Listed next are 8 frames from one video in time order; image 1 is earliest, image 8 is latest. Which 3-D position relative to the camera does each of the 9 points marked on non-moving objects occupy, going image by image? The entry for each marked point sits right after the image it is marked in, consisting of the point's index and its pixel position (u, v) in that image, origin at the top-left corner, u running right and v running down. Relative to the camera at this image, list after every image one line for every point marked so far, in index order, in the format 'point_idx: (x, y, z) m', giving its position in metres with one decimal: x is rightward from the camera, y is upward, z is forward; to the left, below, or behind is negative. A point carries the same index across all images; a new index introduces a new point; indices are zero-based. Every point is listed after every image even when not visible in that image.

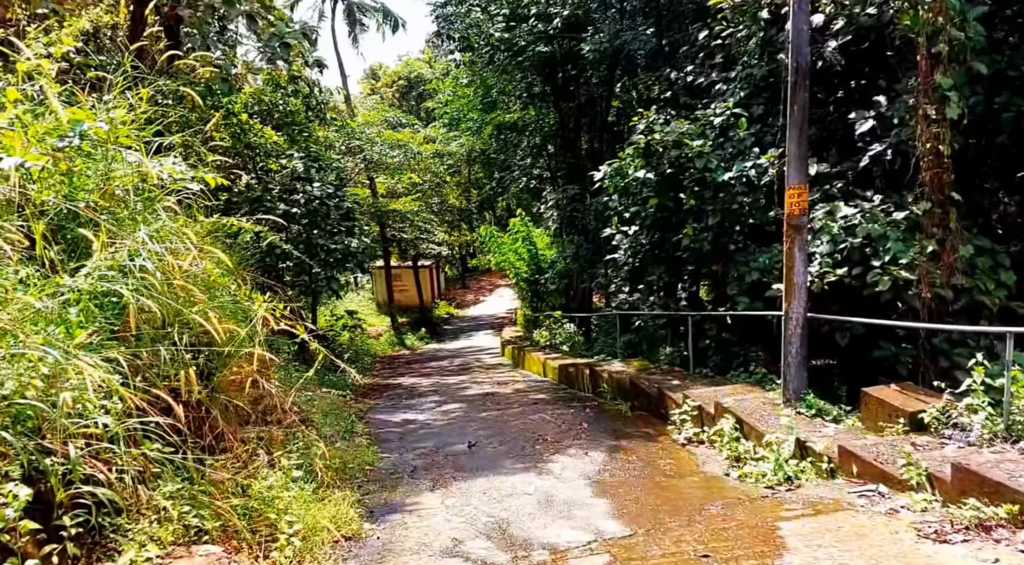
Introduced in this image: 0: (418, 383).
0: (-1.3, -1.3, +9.2) m
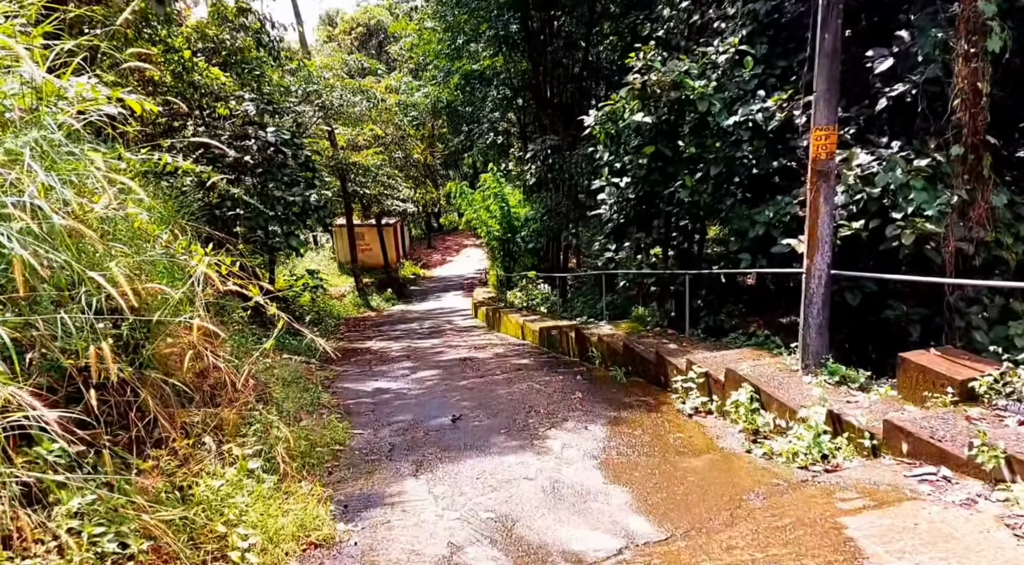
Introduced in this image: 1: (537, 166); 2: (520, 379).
0: (-1.6, -0.8, +8.7) m
1: (+0.3, +1.6, +9.4) m
2: (0.0, -0.8, +5.4) m
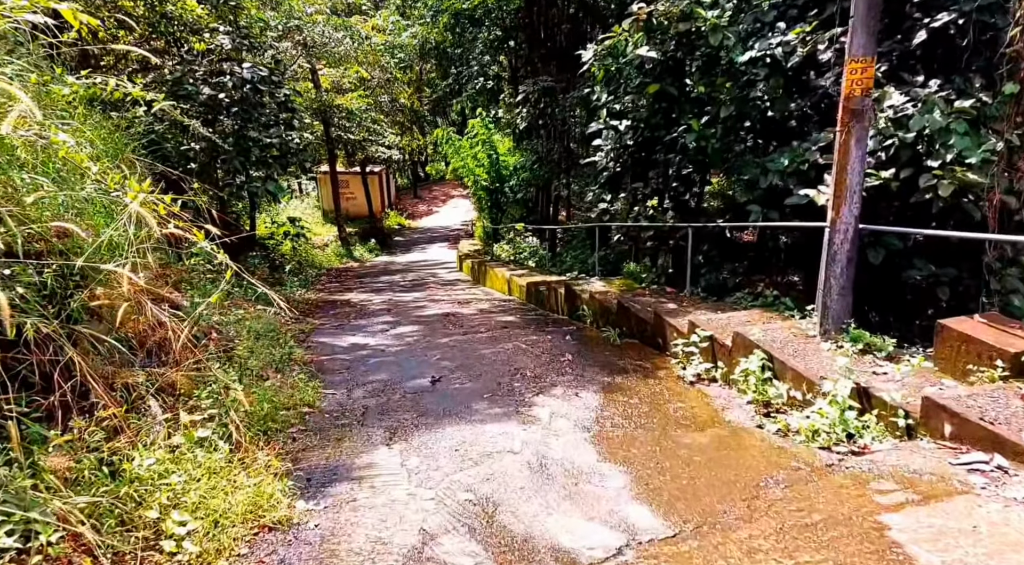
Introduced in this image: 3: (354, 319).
0: (-1.7, -0.2, +8.3) m
1: (+0.2, +2.2, +8.9) m
2: (-0.1, -0.4, +5.0) m
3: (-1.5, -0.3, +6.7) m
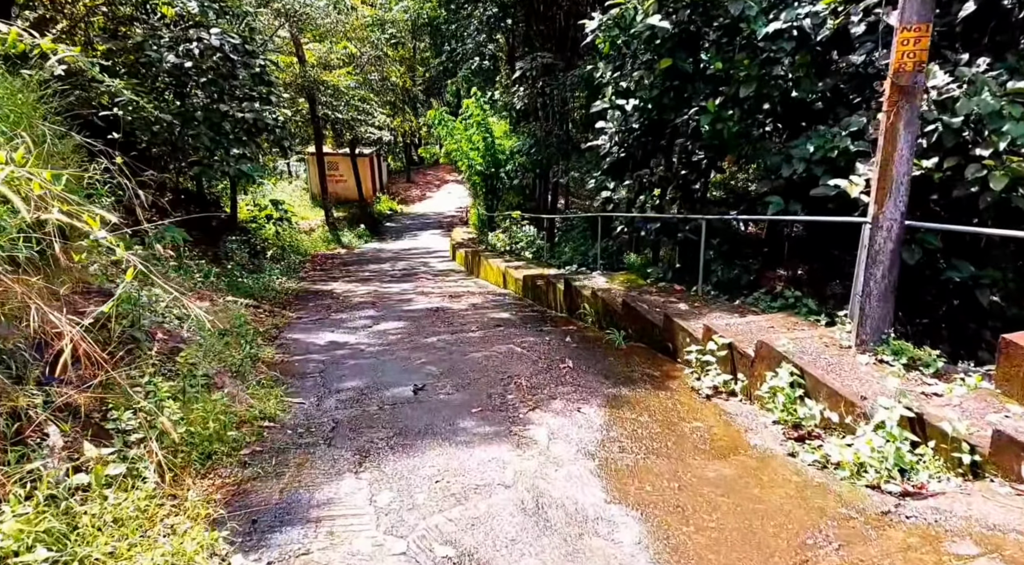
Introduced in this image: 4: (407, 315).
0: (-1.8, -0.1, +7.9) m
1: (+0.2, +2.3, +8.5) m
2: (-0.1, -0.4, +4.6) m
3: (-1.6, -0.3, +6.3) m
4: (-0.9, -0.3, +6.0) m
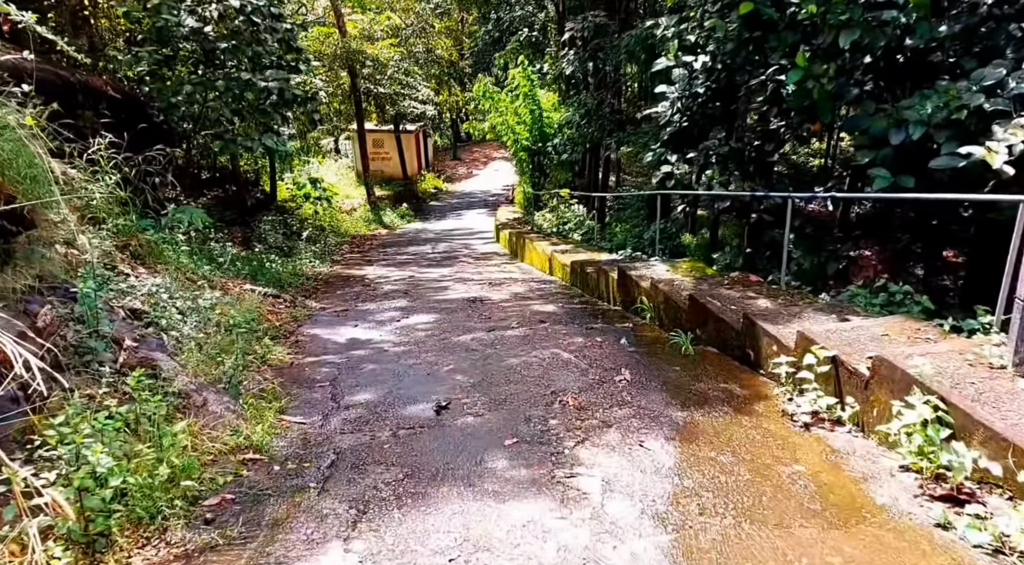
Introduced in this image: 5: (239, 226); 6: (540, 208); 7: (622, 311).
0: (-1.3, +0.1, +7.4) m
1: (+0.7, +2.5, +7.7) m
2: (+0.2, -0.3, +4.0) m
3: (-1.2, -0.2, +5.8) m
4: (-0.5, -0.2, +5.4) m
5: (-3.1, +0.7, +8.2) m
6: (+0.4, +1.1, +10.8) m
7: (+0.8, -0.2, +4.8) m
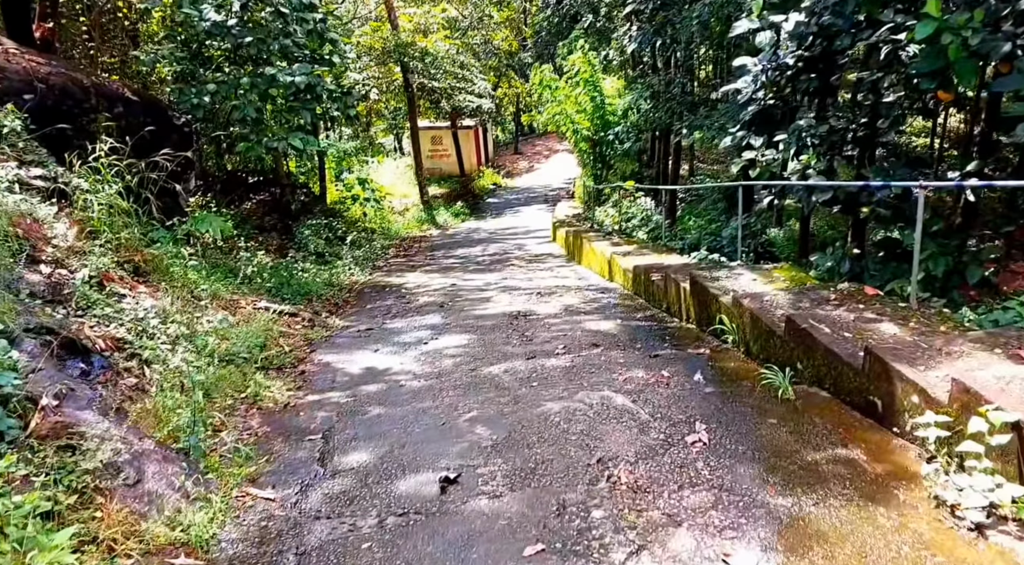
0: (-0.8, 0.0, +6.7) m
1: (+1.2, +2.4, +6.8) m
2: (+0.4, -0.4, +3.2) m
3: (-0.8, -0.3, +5.1) m
4: (-0.2, -0.3, +4.7) m
5: (-2.5, +0.6, +7.6) m
6: (+1.3, +1.1, +9.9) m
7: (+1.0, -0.3, +3.9) m
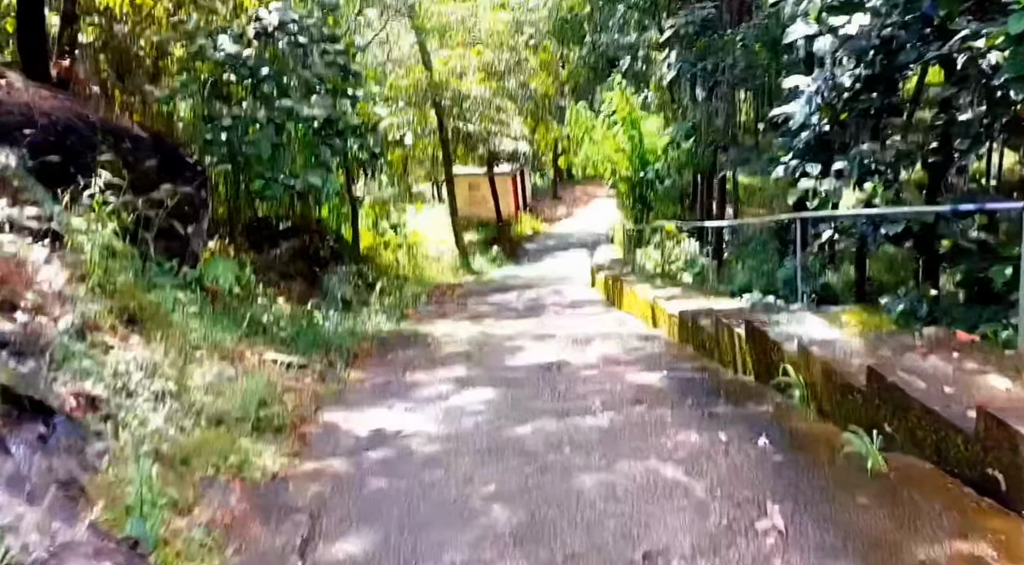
0: (-0.5, -0.4, +6.3) m
1: (+1.5, +2.0, +6.4) m
2: (+0.5, -0.6, +2.7) m
3: (-0.6, -0.6, +4.6) m
4: (0.0, -0.6, +4.2) m
5: (-2.2, 0.0, +7.3) m
6: (+1.8, +0.5, +9.4) m
7: (+1.2, -0.5, +3.4) m
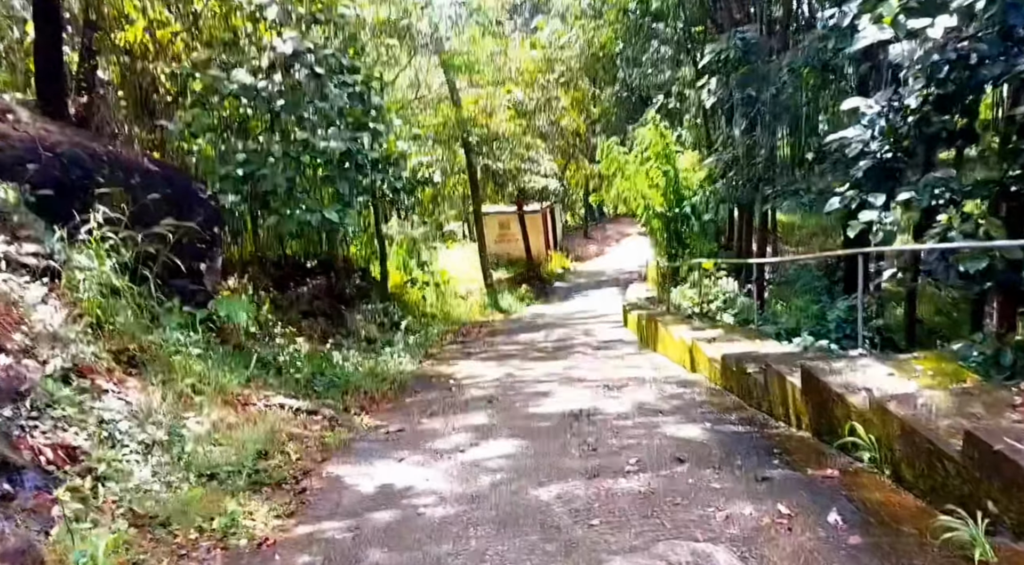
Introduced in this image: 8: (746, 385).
0: (-0.2, -0.8, +5.9) m
1: (+1.8, +1.6, +6.1) m
2: (+0.5, -0.7, +2.3) m
3: (-0.5, -0.8, +4.2) m
4: (+0.1, -0.8, +3.8) m
5: (-1.9, -0.3, +7.1) m
6: (+2.1, 0.0, +9.0) m
7: (+1.3, -0.7, +2.9) m
8: (+1.3, -0.6, +3.9) m
